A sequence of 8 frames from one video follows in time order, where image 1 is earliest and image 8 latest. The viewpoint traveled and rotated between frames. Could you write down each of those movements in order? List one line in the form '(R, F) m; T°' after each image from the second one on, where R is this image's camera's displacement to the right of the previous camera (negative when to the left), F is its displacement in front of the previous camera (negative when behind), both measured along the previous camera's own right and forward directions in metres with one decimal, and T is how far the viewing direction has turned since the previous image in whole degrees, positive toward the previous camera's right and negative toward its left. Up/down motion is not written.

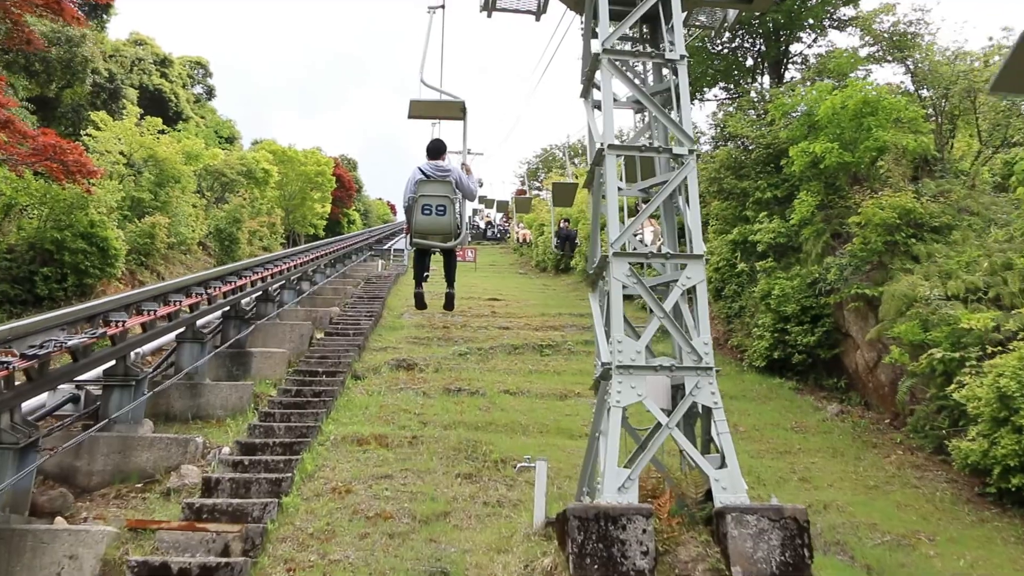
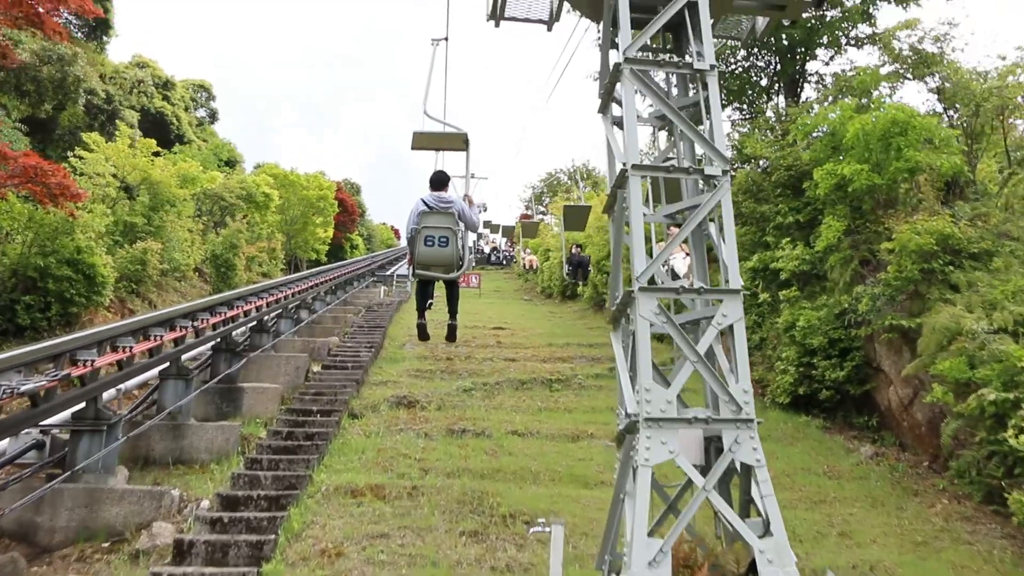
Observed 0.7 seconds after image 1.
(0.0, +0.5) m; 0°
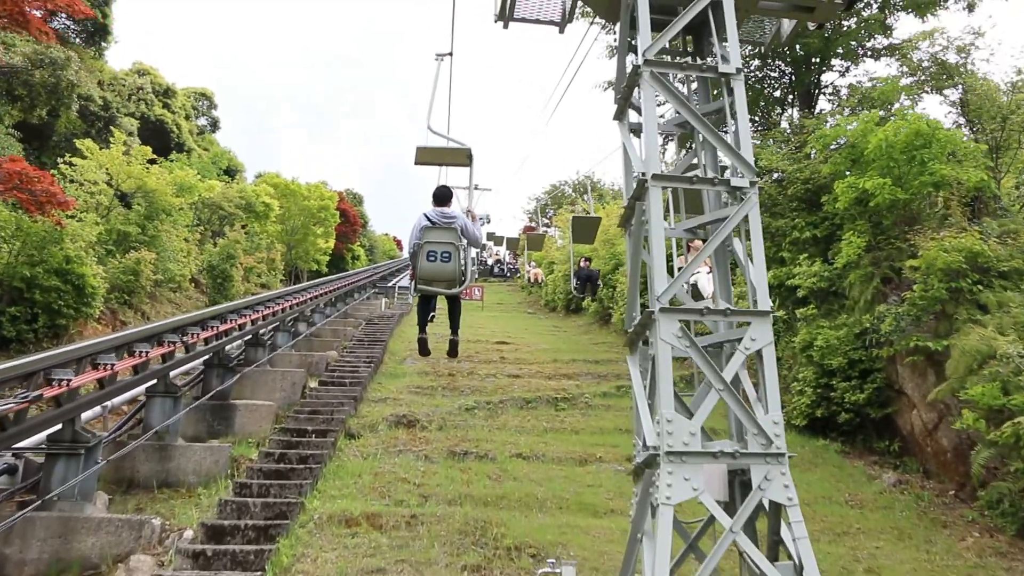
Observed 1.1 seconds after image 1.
(0.0, +0.3) m; 0°
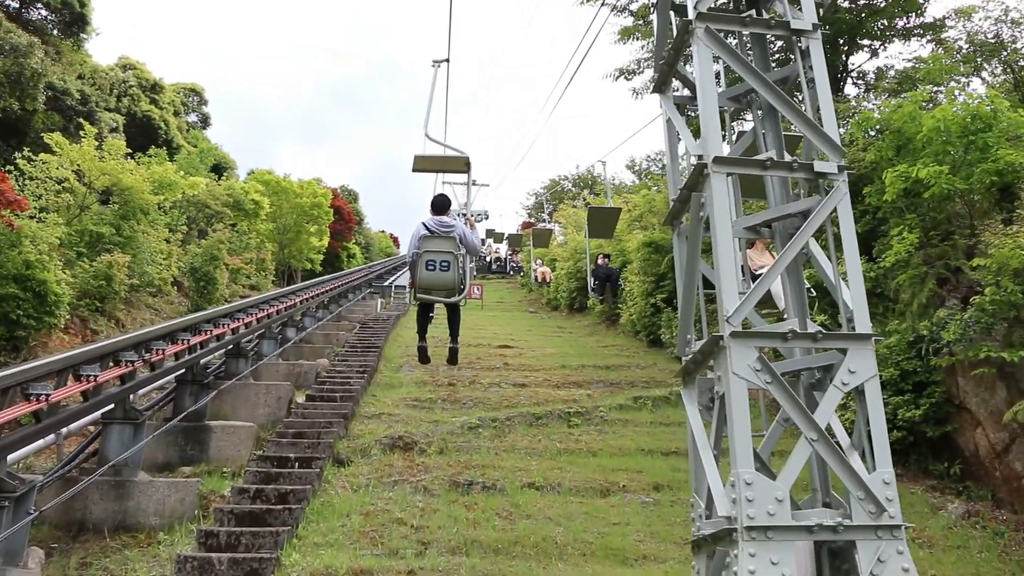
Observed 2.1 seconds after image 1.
(-0.1, +0.8) m; 0°
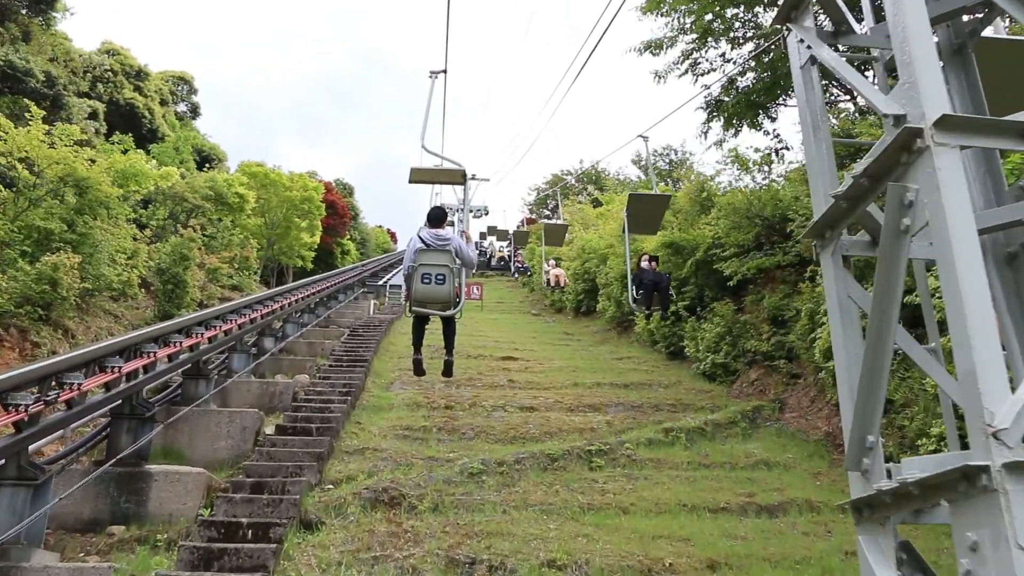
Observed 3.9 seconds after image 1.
(-0.1, +1.2) m; 0°
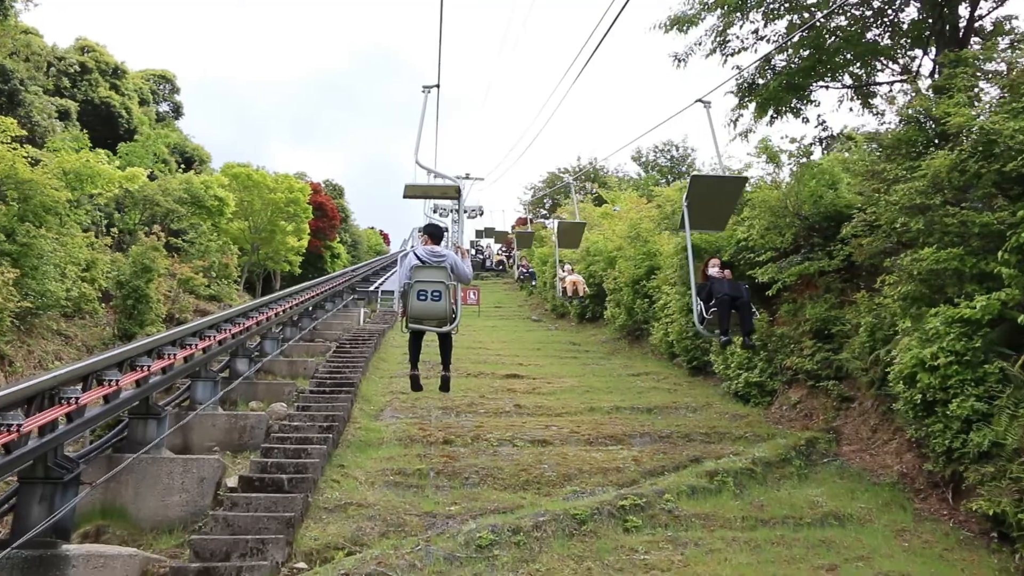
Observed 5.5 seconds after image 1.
(-0.1, +1.2) m; 0°
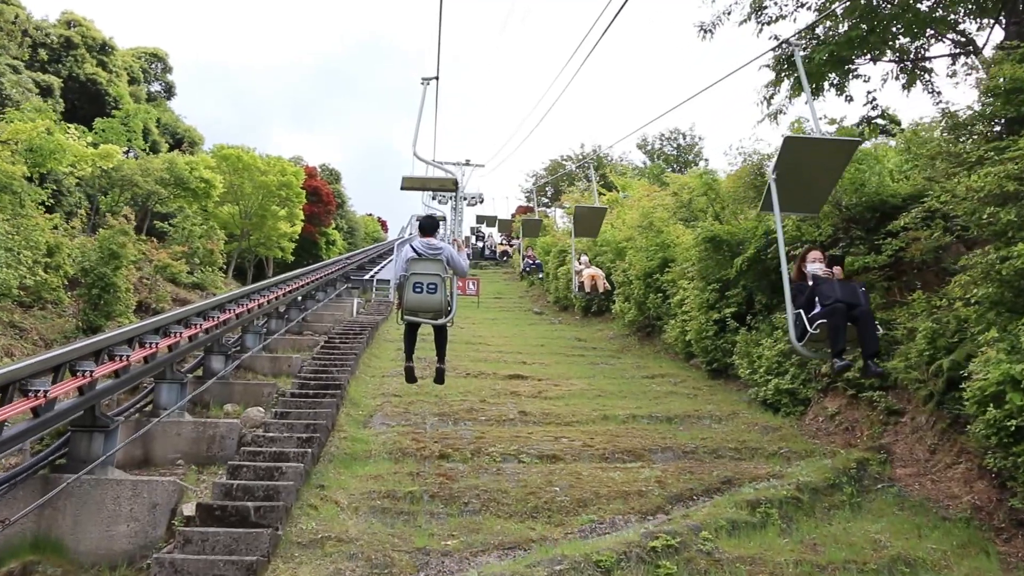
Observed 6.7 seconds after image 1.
(-0.1, +0.9) m; 0°
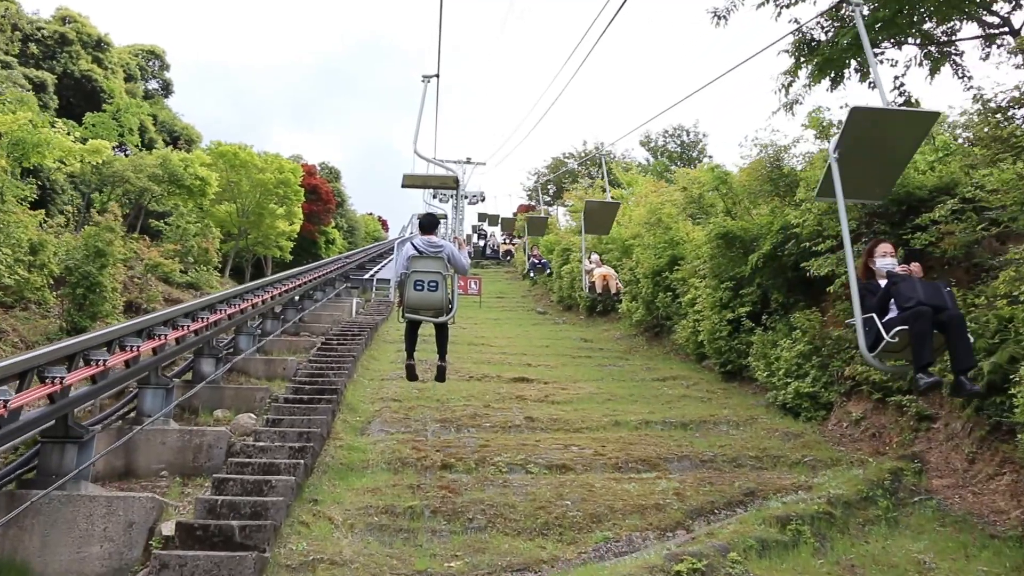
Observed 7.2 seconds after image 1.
(0.0, +0.4) m; 0°
